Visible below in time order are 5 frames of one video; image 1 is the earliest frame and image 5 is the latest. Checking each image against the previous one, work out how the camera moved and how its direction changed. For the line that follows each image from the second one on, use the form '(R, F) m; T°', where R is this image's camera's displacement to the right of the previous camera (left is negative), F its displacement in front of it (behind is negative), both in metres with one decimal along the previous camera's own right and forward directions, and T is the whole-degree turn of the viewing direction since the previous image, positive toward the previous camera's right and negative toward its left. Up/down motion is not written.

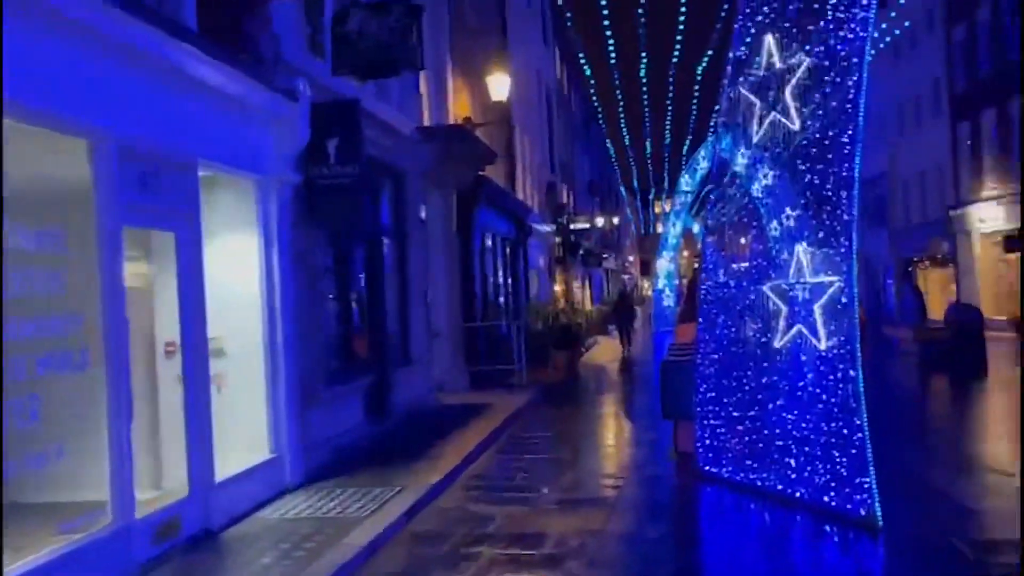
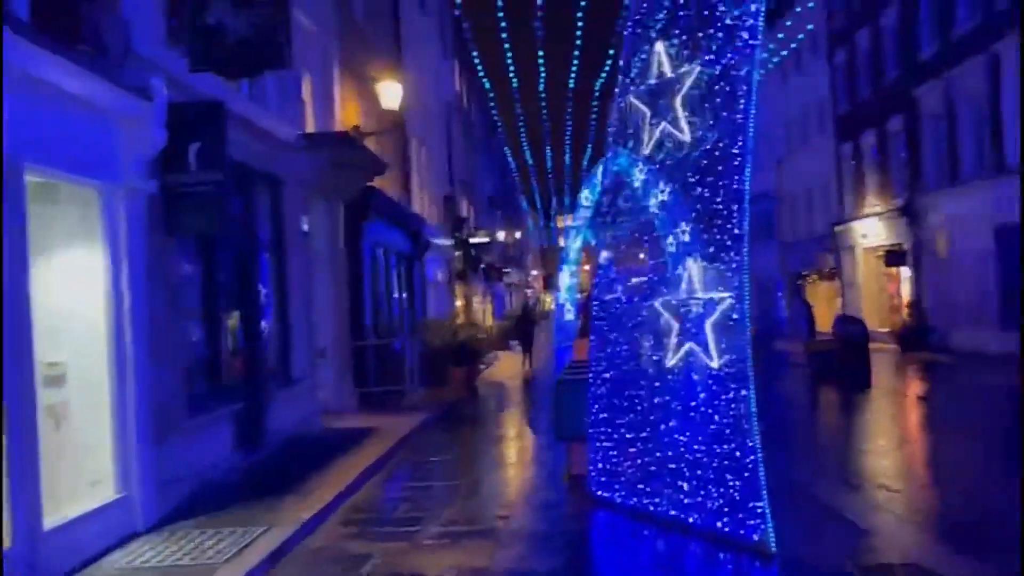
(-0.2, +1.0) m; +6°
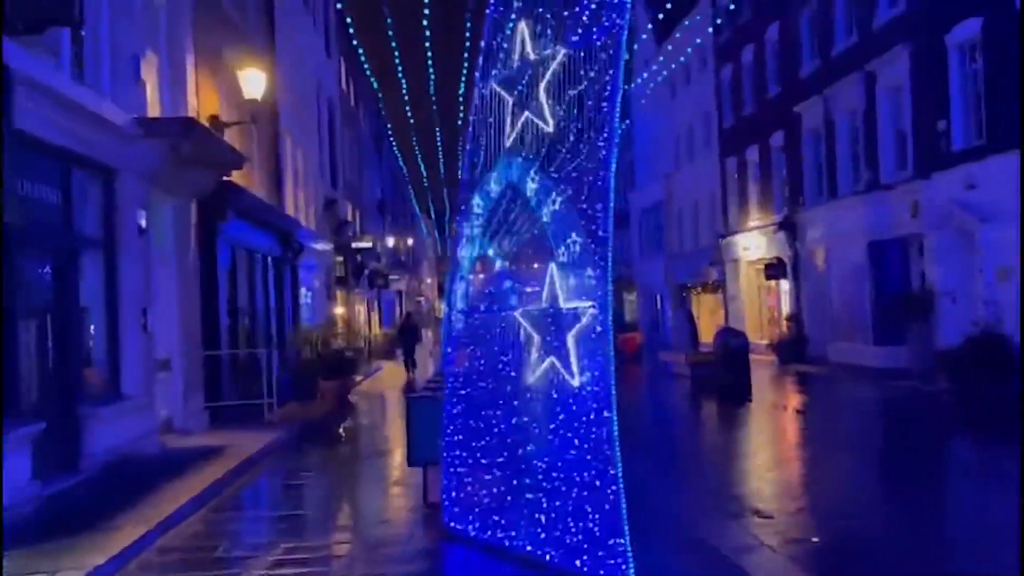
(+0.3, +0.7) m; +5°
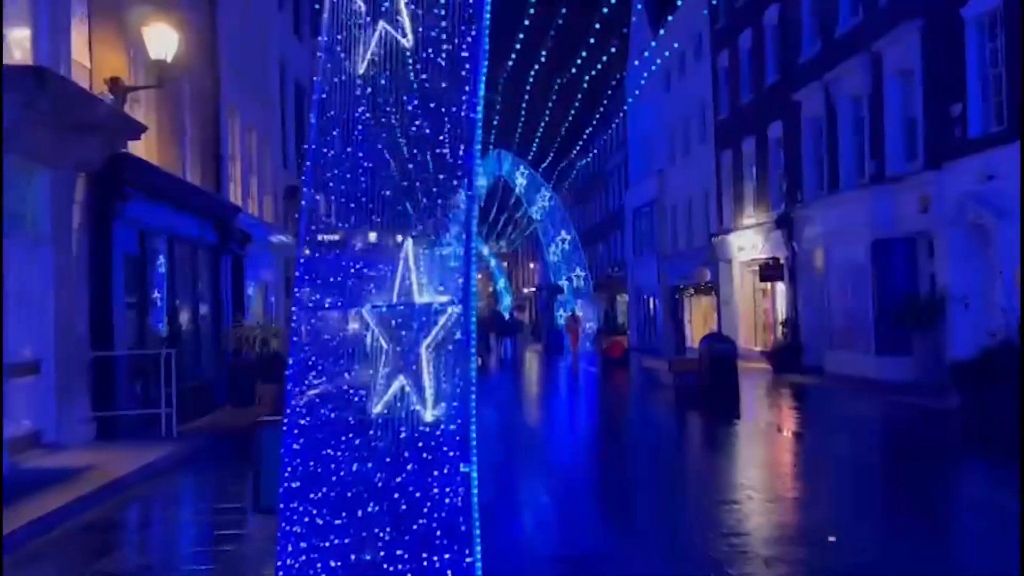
(+0.8, +2.5) m; 0°
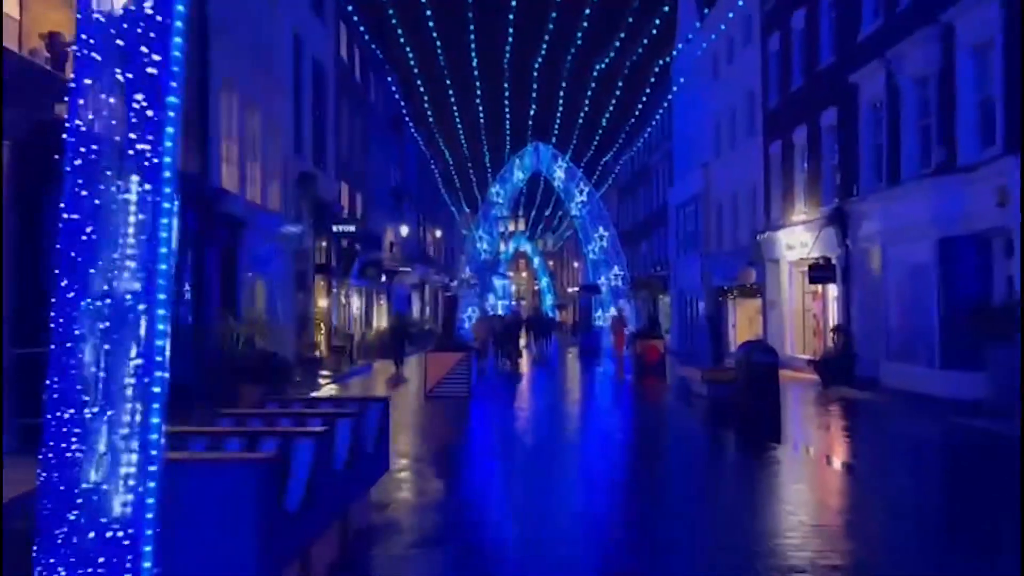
(+0.6, +2.5) m; -2°
